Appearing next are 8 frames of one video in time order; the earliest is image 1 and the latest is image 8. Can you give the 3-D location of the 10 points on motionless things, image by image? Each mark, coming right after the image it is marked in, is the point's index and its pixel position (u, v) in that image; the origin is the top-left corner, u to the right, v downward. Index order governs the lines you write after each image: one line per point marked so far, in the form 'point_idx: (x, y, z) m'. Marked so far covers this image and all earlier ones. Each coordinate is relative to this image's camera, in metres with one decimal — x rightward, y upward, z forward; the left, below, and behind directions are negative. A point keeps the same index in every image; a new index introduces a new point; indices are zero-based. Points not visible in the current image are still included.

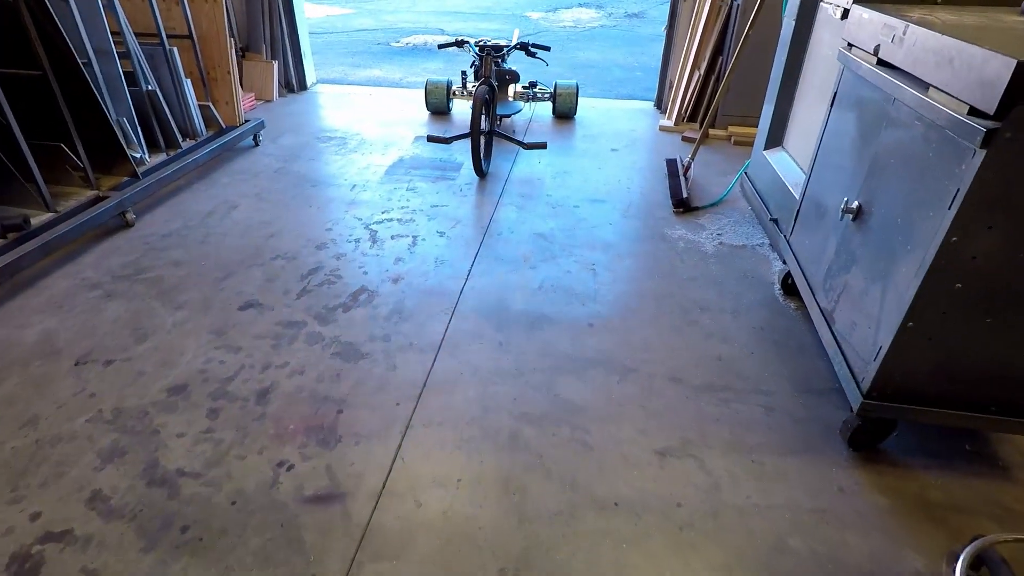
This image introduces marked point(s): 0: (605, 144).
0: (+0.6, +0.9, +3.9) m
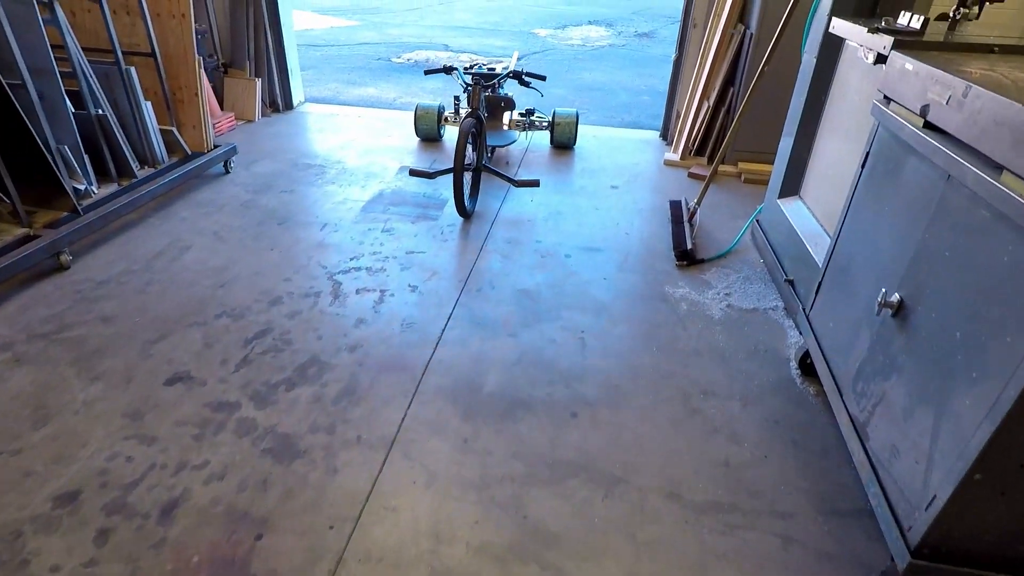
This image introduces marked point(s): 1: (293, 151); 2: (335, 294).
0: (+0.5, +0.6, +3.6) m
1: (-1.4, +0.9, +3.8) m
2: (-0.7, 0.0, +2.4) m
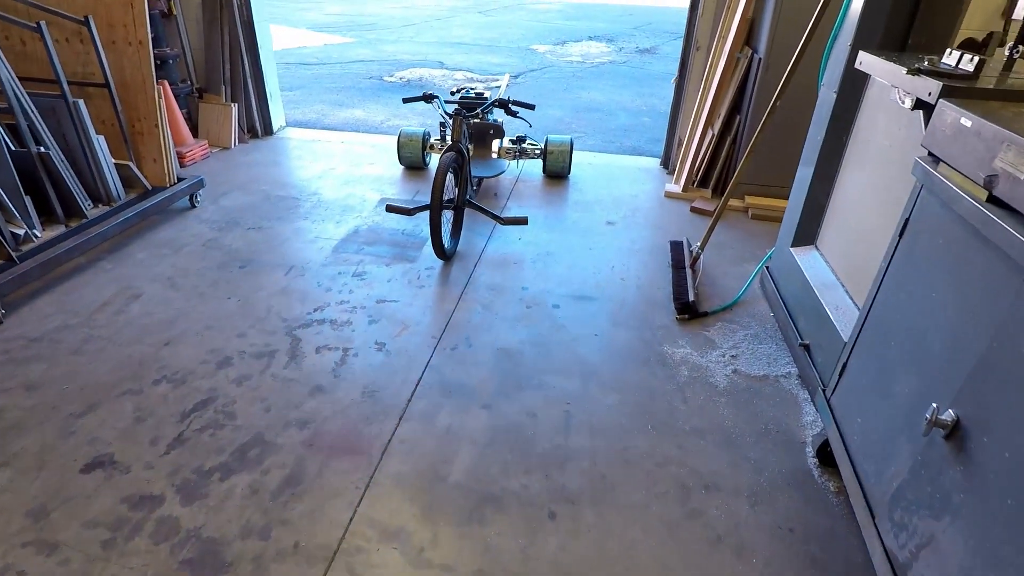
0: (+0.5, +0.4, +3.3) m
1: (-1.5, +0.6, +3.6) m
2: (-0.8, -0.2, +2.2) m
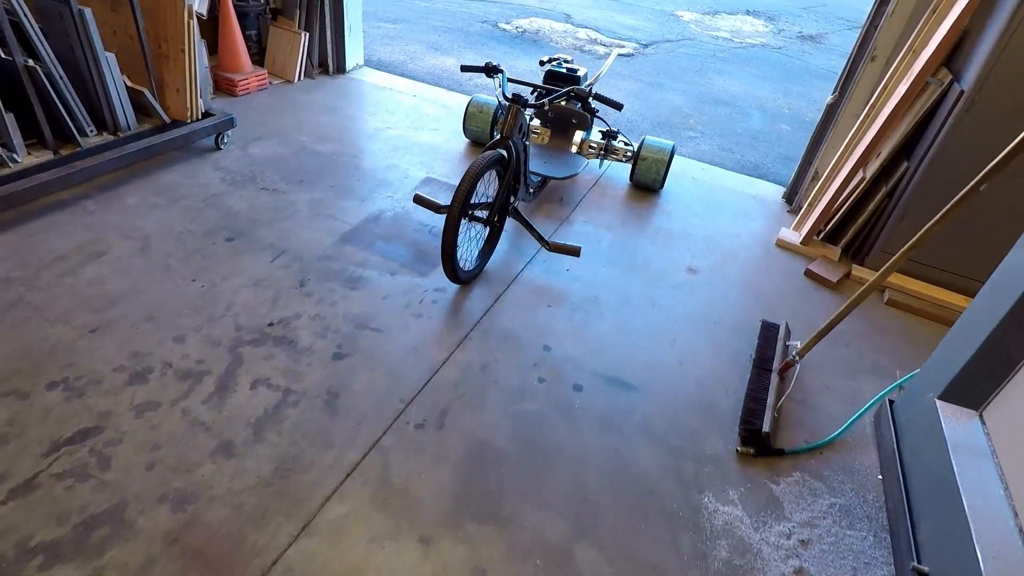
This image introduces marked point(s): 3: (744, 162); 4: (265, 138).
0: (+0.7, +0.1, +2.6) m
1: (-1.1, +0.8, +3.1) m
2: (-0.8, -0.3, +1.7) m
3: (+1.4, +0.8, +3.6) m
4: (-1.3, +0.8, +3.0) m
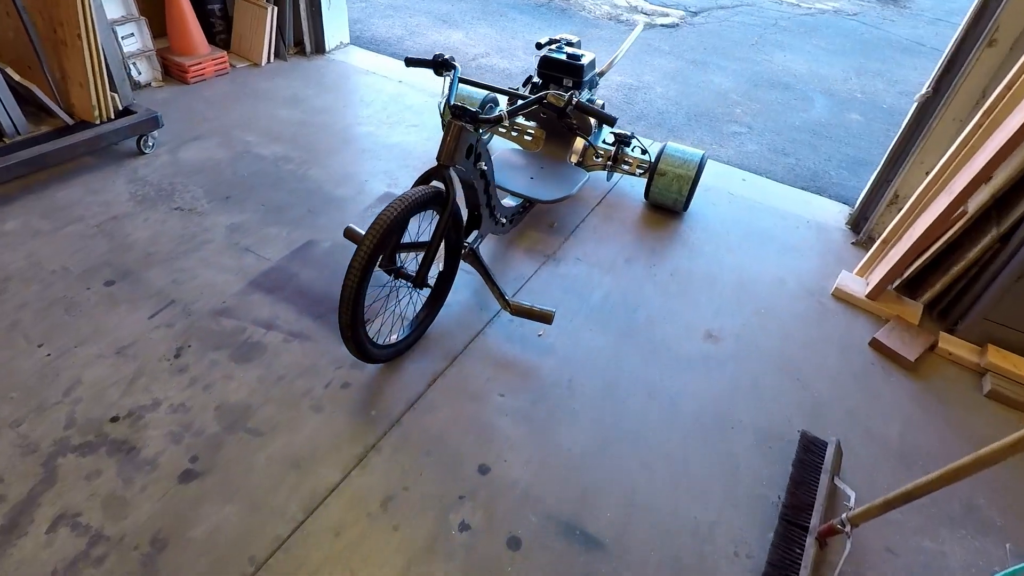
0: (+0.6, -0.1, +1.9) m
1: (-1.1, +0.7, +2.6) m
2: (-1.0, -0.5, +1.2) m
3: (+1.4, +0.6, +2.9) m
4: (-1.3, +0.6, +2.5) m
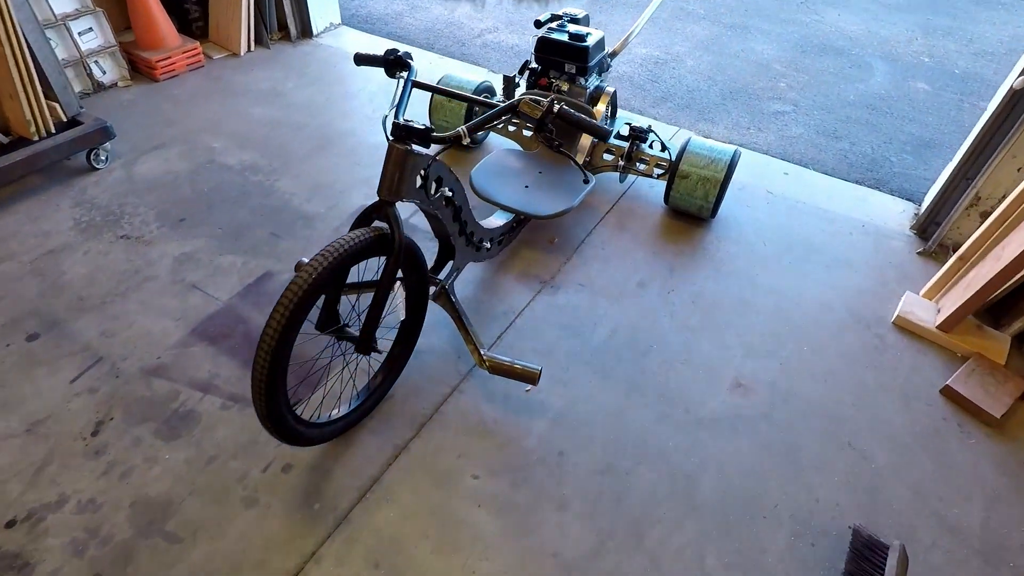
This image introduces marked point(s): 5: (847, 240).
0: (+0.6, -0.2, +1.6) m
1: (-1.1, +0.6, +2.3) m
2: (-1.1, -0.6, +1.0) m
3: (+1.4, +0.5, +2.4) m
4: (-1.3, +0.5, +2.3) m
5: (+1.1, +0.2, +2.0) m
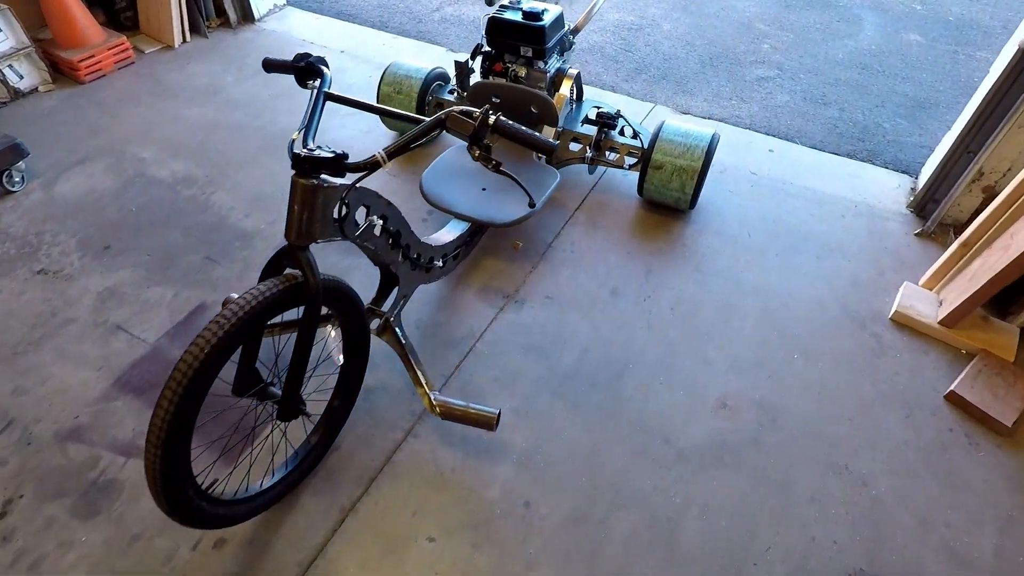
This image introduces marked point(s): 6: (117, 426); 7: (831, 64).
0: (+0.5, -0.2, +1.4) m
1: (-1.3, +0.5, +2.1) m
2: (-1.2, -0.8, +0.9) m
3: (+1.3, +0.6, +2.2) m
4: (-1.5, +0.4, +2.1) m
5: (+1.0, +0.2, +1.8) m
6: (-0.9, -0.3, +1.4) m
7: (+1.4, +1.0, +2.5) m
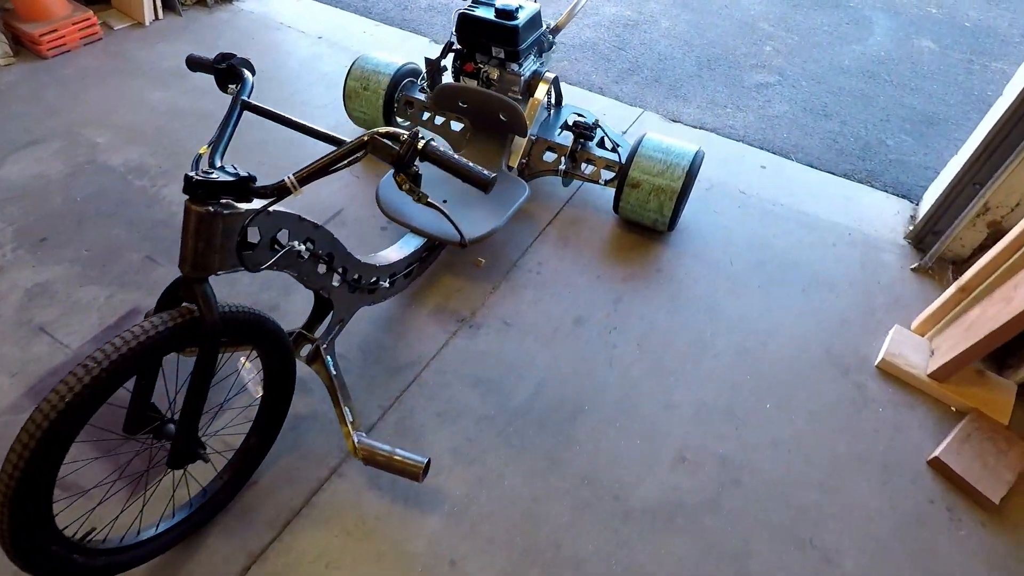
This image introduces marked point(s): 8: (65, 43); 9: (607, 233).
0: (+0.3, -0.3, +1.3) m
1: (-1.3, +0.5, +2.0) m
2: (-1.3, -0.8, +0.8) m
3: (+1.2, +0.5, +2.1) m
4: (-1.6, +0.5, +1.9) m
5: (+0.9, +0.1, +1.7) m
6: (-1.0, -0.3, +1.3) m
7: (+1.3, +0.9, +2.4) m
8: (-1.8, +1.0, +2.3) m
9: (+0.3, +0.2, +1.7) m
